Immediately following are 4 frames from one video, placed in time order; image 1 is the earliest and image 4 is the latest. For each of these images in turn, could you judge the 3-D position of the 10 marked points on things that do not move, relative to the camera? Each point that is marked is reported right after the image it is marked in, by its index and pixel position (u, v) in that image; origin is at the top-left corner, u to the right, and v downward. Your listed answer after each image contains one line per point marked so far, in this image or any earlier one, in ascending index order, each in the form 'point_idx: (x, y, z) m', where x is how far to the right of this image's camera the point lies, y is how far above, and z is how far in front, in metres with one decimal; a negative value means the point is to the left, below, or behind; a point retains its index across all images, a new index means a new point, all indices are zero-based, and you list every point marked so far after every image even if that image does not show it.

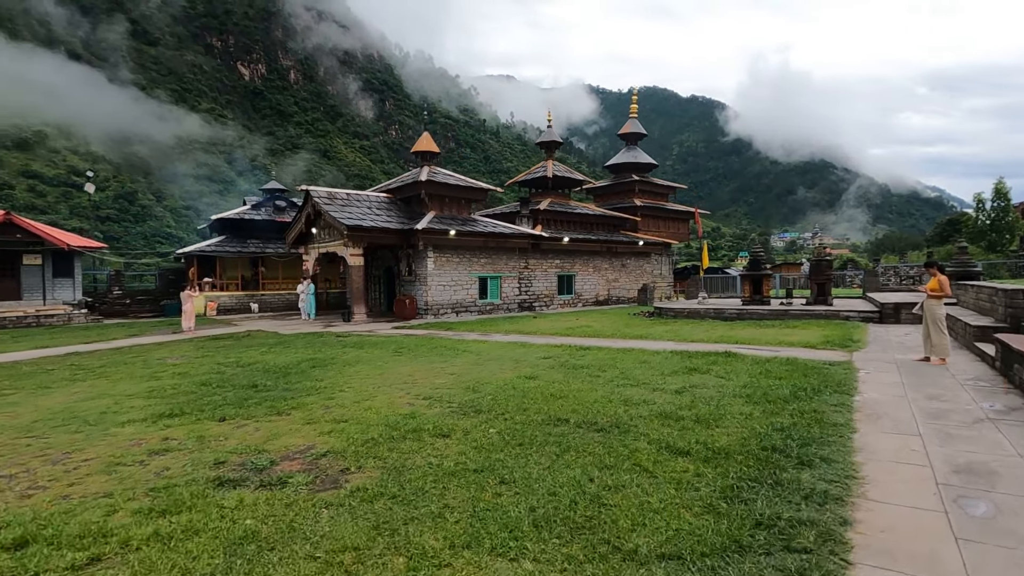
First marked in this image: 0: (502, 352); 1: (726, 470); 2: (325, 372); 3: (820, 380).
0: (-0.2, -1.3, +10.9) m
1: (+1.6, -1.4, +4.1) m
2: (-3.1, -1.4, +9.0) m
3: (+4.0, -1.2, +7.1) m
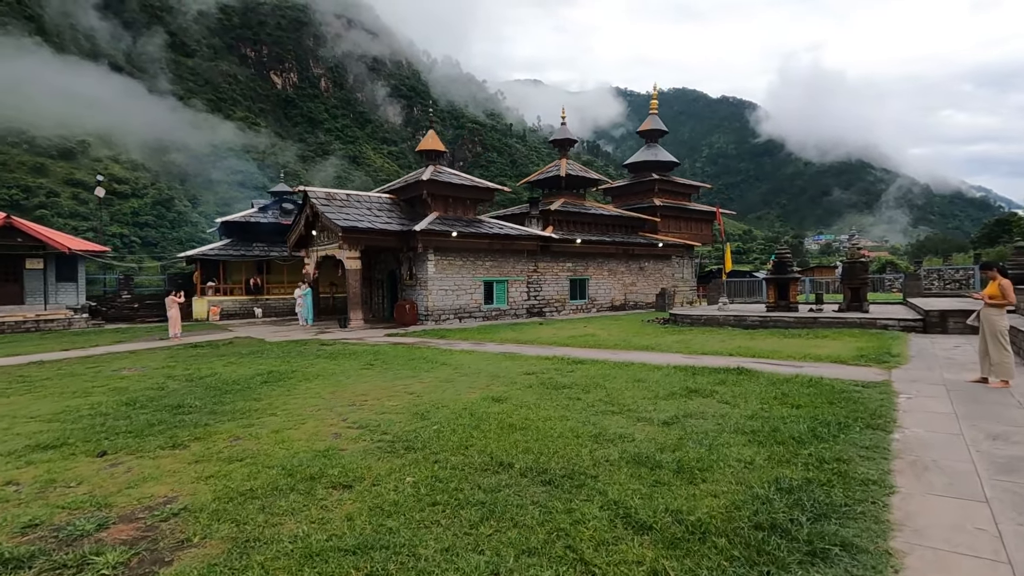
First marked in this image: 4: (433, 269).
0: (-0.5, -1.4, +9.7) m
1: (+1.0, -1.4, +2.8) m
2: (-3.5, -1.5, +7.9) m
3: (+3.5, -1.3, +5.7) m
4: (-2.8, +0.7, +19.2) m
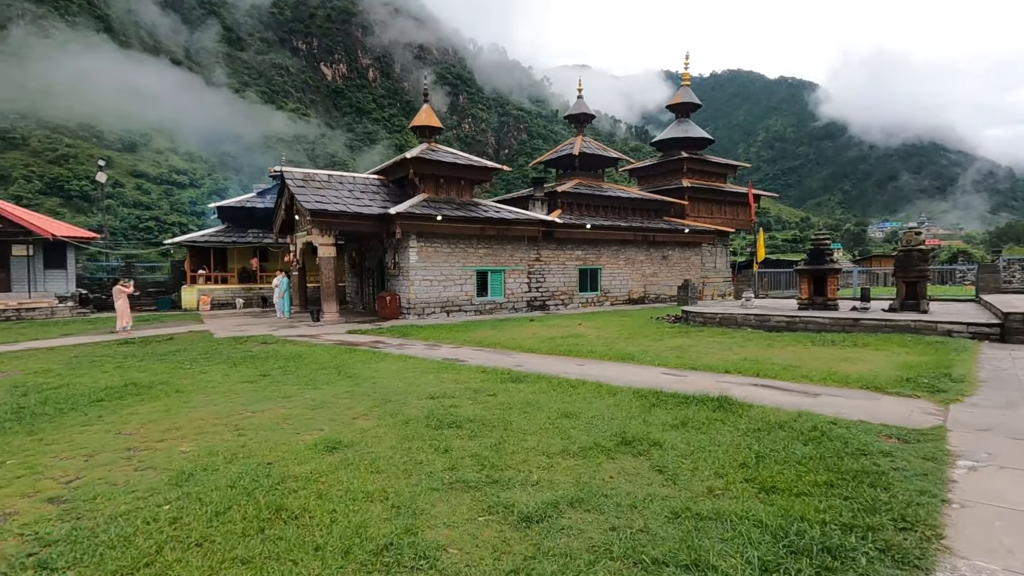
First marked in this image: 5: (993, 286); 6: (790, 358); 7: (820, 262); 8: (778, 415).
0: (-1.6, -1.3, +7.6) m
1: (-0.7, -1.5, +0.6) m
2: (-4.7, -1.4, +6.1) m
3: (+2.1, -1.3, +3.3) m
4: (-3.1, +1.0, +17.2) m
5: (+15.5, +0.1, +17.6) m
6: (+4.5, -1.1, +8.9) m
7: (+8.0, +0.7, +14.1) m
8: (+2.6, -1.3, +5.4) m
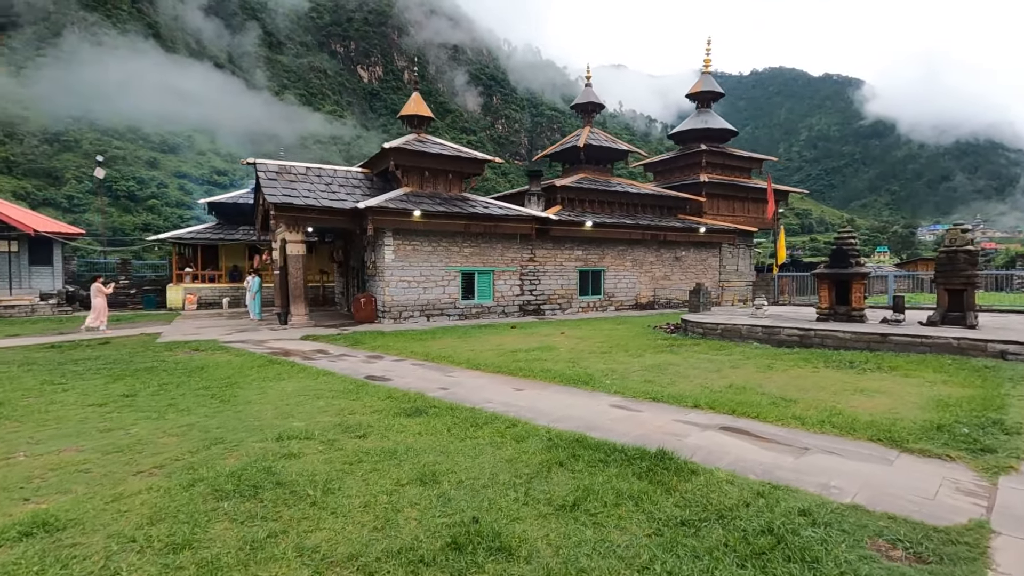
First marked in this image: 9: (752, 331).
0: (-2.7, -1.3, +6.1) m
1: (-2.2, -1.5, -1.0) m
2: (-5.8, -1.4, +4.7) m
3: (+0.7, -1.4, +1.6) m
4: (-3.5, +0.9, +15.7) m
5: (+15.1, -0.1, +15.0) m
6: (+3.5, -1.3, +7.0) m
7: (+7.4, +0.5, +12.0) m
8: (+1.4, -1.3, +3.6) m
9: (+4.9, -0.9, +11.2) m
